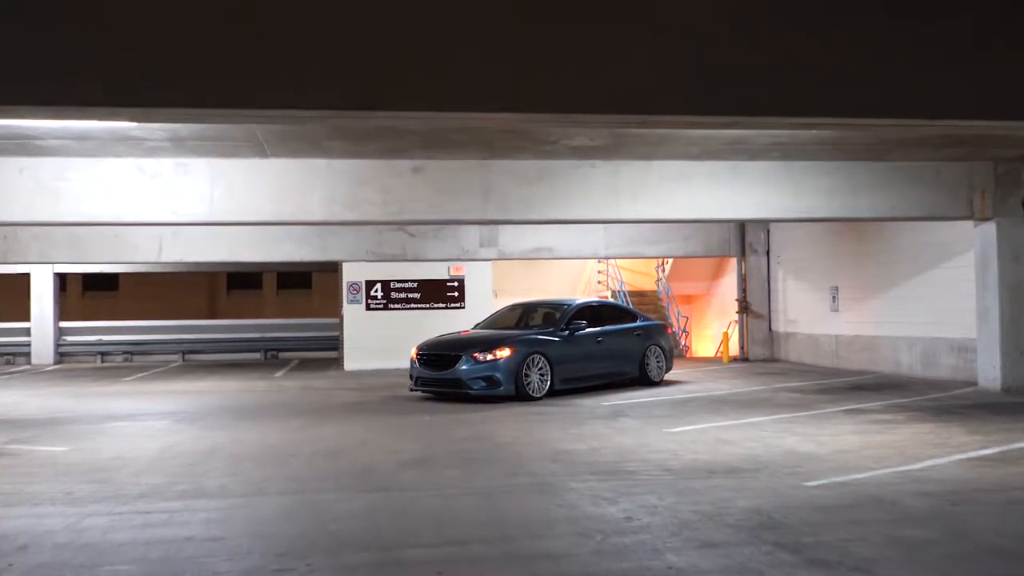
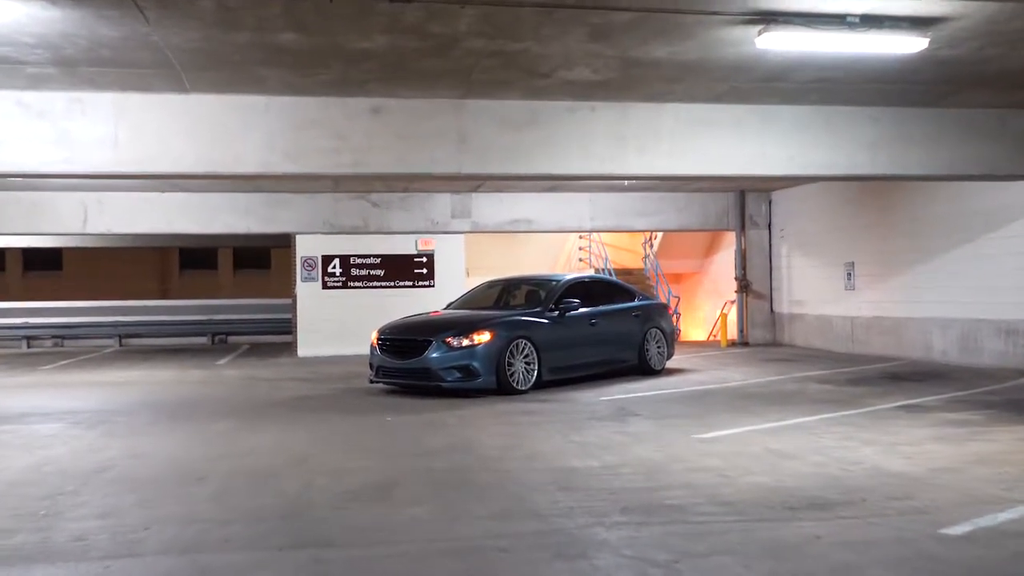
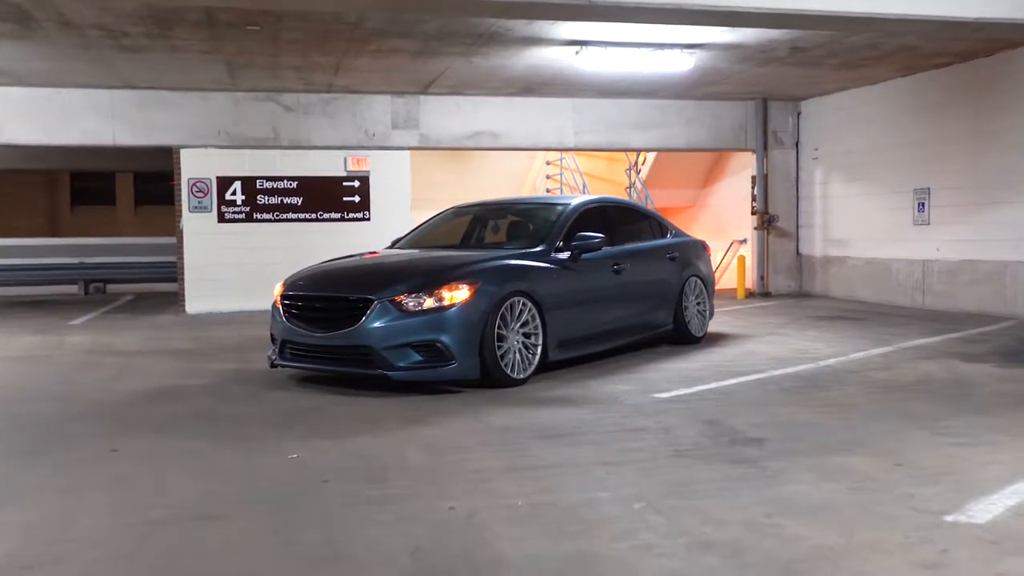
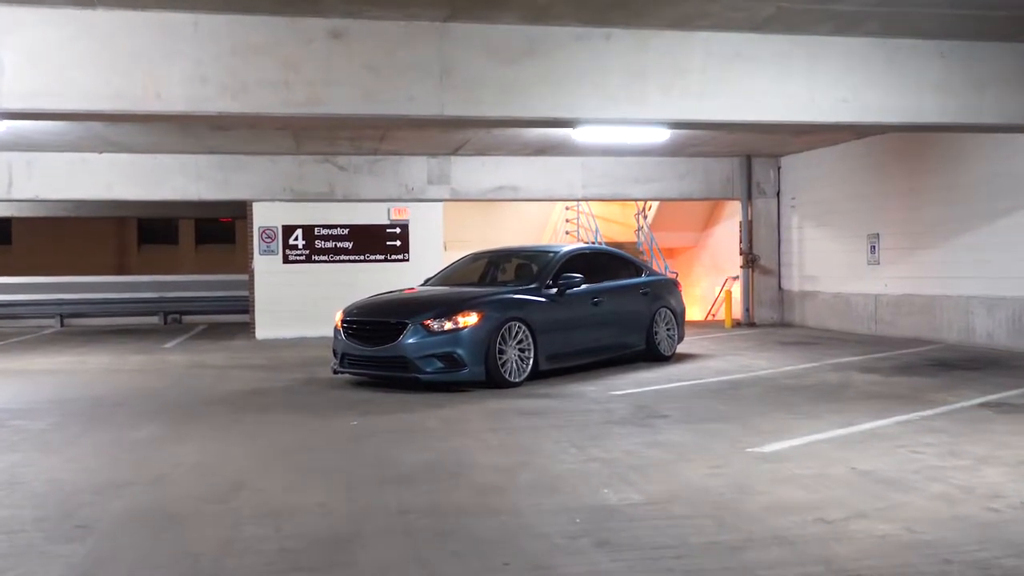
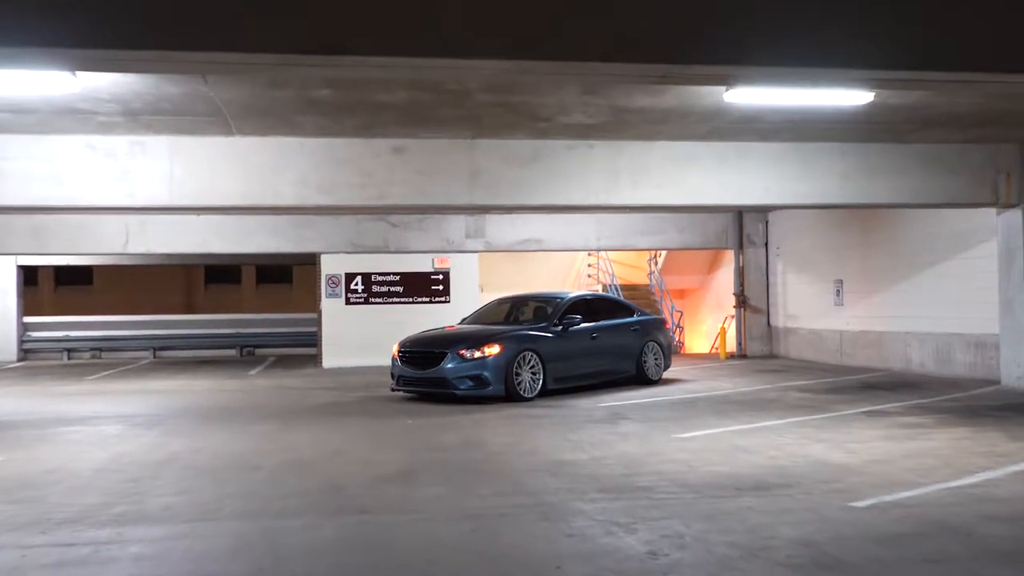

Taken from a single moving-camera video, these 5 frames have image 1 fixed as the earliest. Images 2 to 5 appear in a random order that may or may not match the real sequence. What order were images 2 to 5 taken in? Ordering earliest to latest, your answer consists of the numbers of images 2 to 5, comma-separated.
5, 2, 4, 3
